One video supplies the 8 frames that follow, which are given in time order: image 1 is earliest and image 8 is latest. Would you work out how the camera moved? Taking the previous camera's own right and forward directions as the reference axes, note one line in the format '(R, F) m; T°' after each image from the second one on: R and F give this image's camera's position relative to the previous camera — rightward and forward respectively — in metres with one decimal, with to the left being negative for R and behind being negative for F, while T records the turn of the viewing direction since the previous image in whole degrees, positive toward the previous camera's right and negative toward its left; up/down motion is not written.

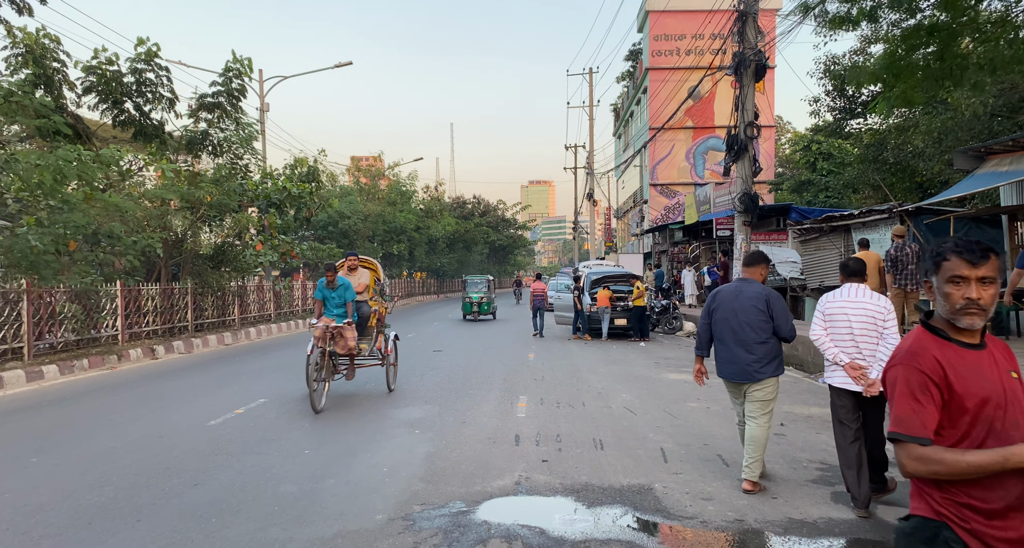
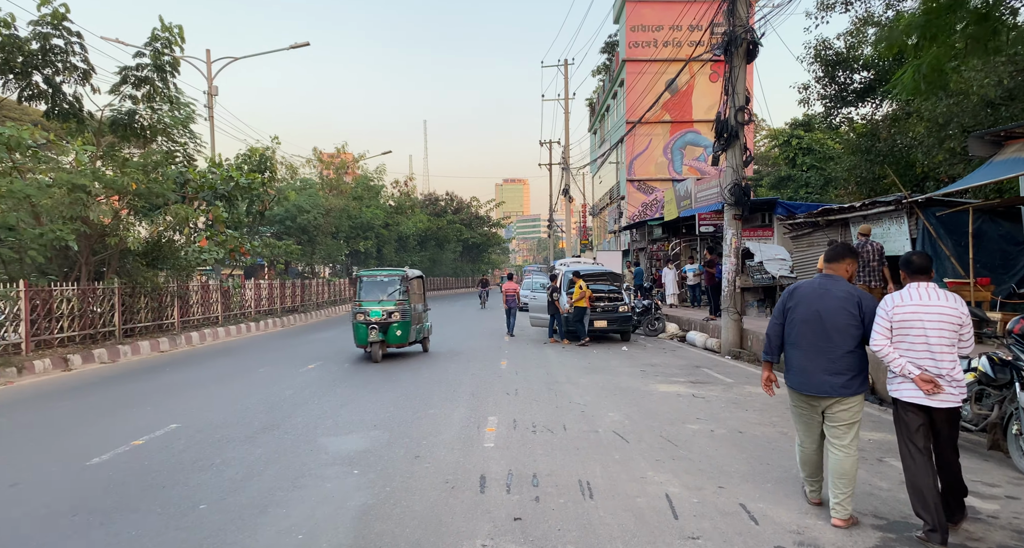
(+0.1, +1.3) m; +2°
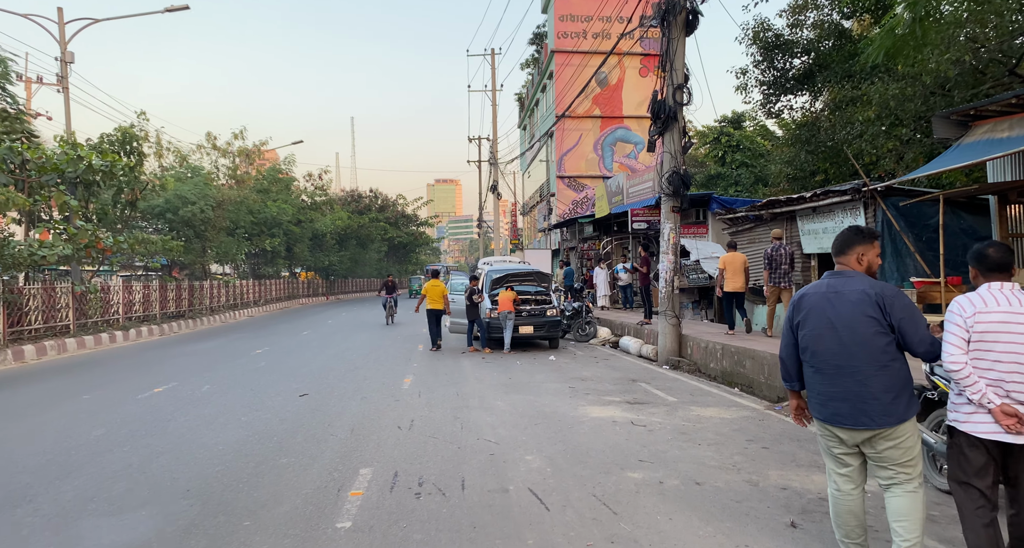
(+0.4, +1.8) m; +6°
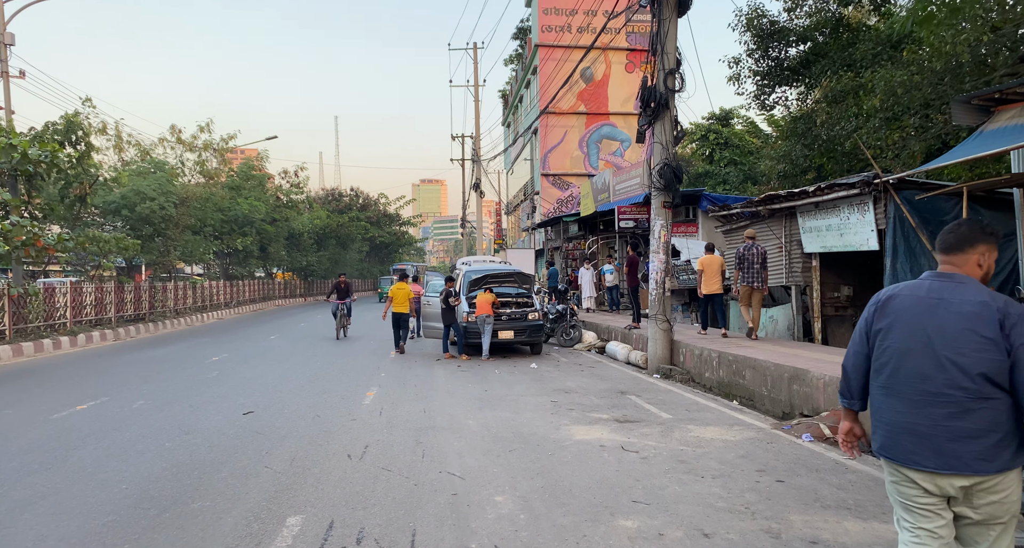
(+0.1, +1.0) m; +1°
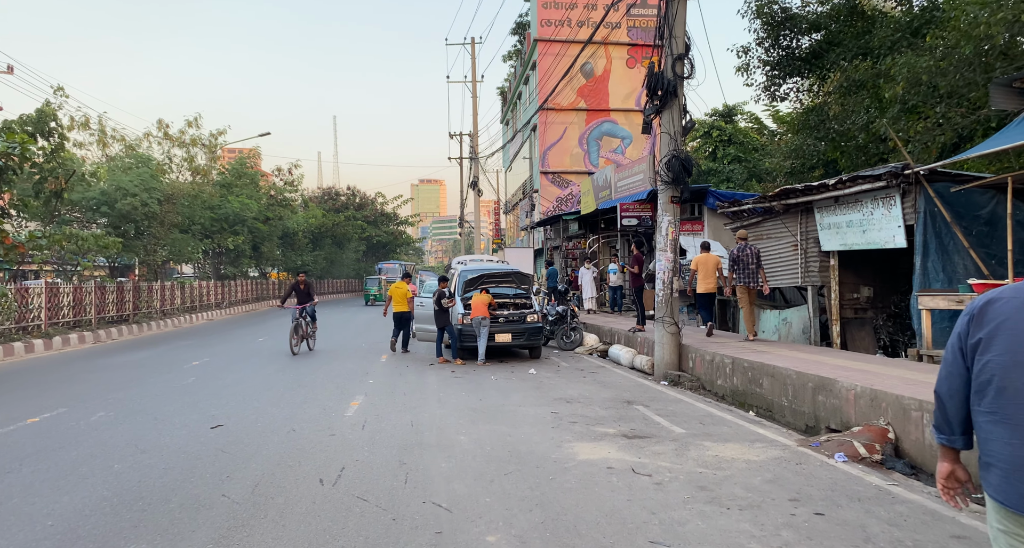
(0.0, +0.7) m; 0°
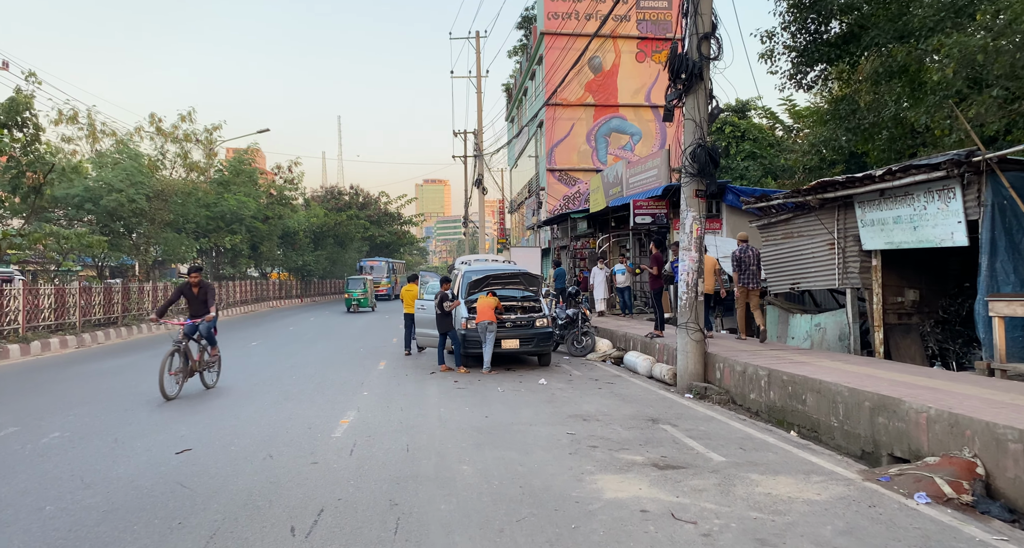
(-0.1, +0.9) m; 0°
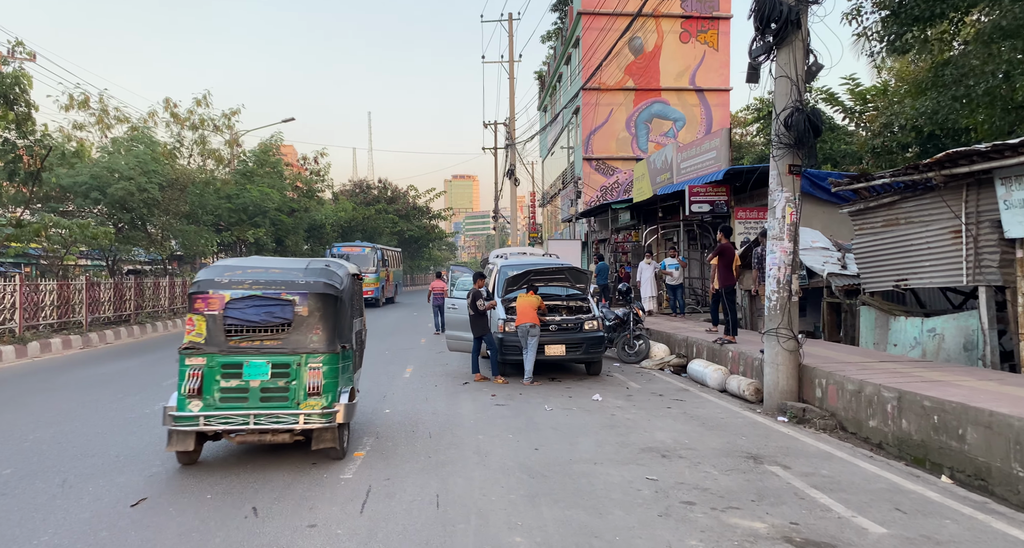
(-0.3, +1.6) m; -2°
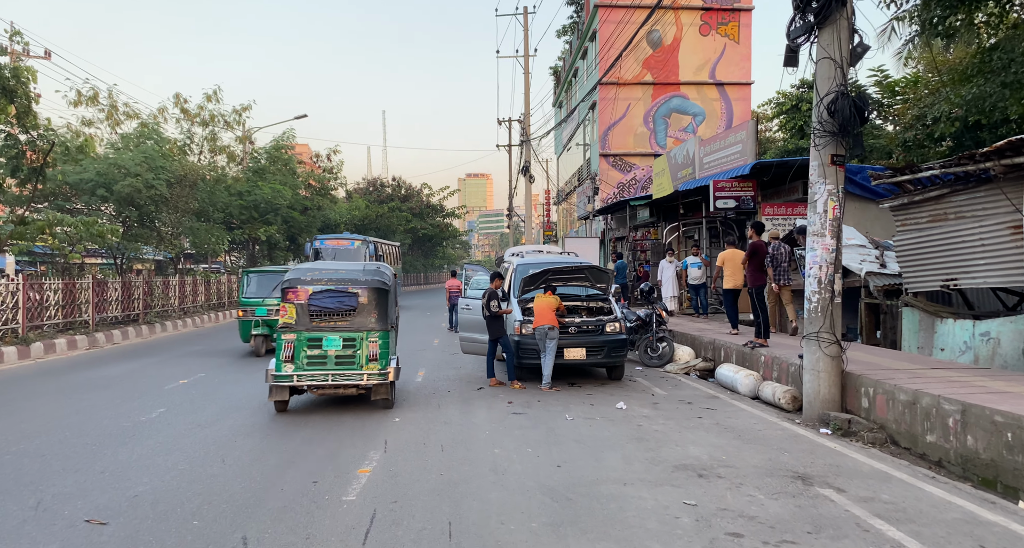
(0.0, +0.5) m; -1°
